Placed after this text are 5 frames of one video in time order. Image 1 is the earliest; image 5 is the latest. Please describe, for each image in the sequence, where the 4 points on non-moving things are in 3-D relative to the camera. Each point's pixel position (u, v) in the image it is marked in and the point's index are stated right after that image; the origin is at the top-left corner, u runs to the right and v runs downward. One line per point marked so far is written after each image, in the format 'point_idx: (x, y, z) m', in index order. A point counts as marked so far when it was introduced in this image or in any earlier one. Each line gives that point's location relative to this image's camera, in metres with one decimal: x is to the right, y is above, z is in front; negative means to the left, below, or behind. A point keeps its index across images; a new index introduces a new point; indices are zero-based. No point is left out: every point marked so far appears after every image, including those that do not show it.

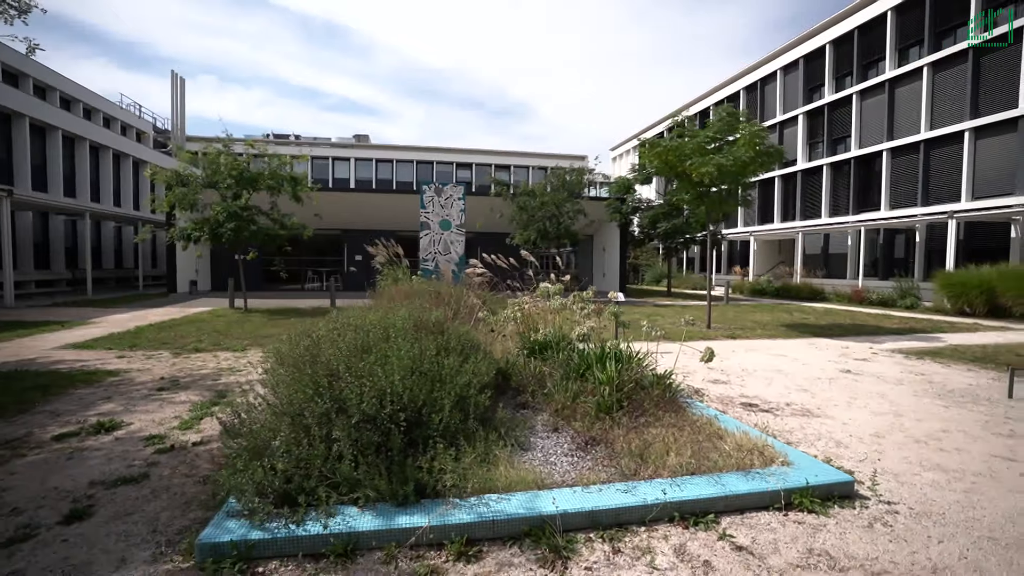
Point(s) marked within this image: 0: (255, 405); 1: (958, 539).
0: (-2.0, -0.9, +4.2) m
1: (+2.3, -1.3, +2.9) m
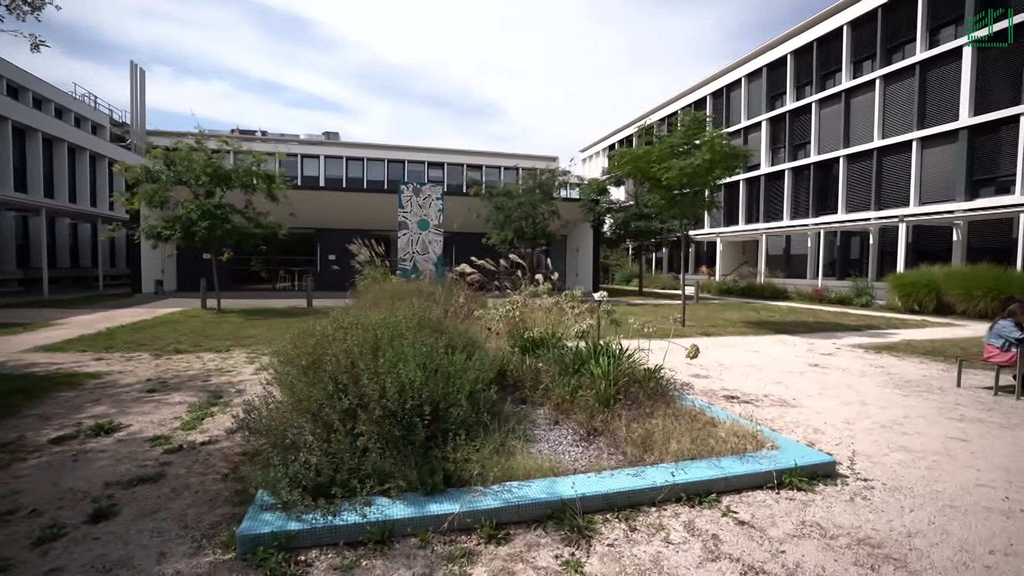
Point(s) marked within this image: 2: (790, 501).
0: (-1.9, -0.9, +4.3) m
1: (+2.4, -1.3, +3.2) m
2: (+1.7, -1.3, +3.3) m
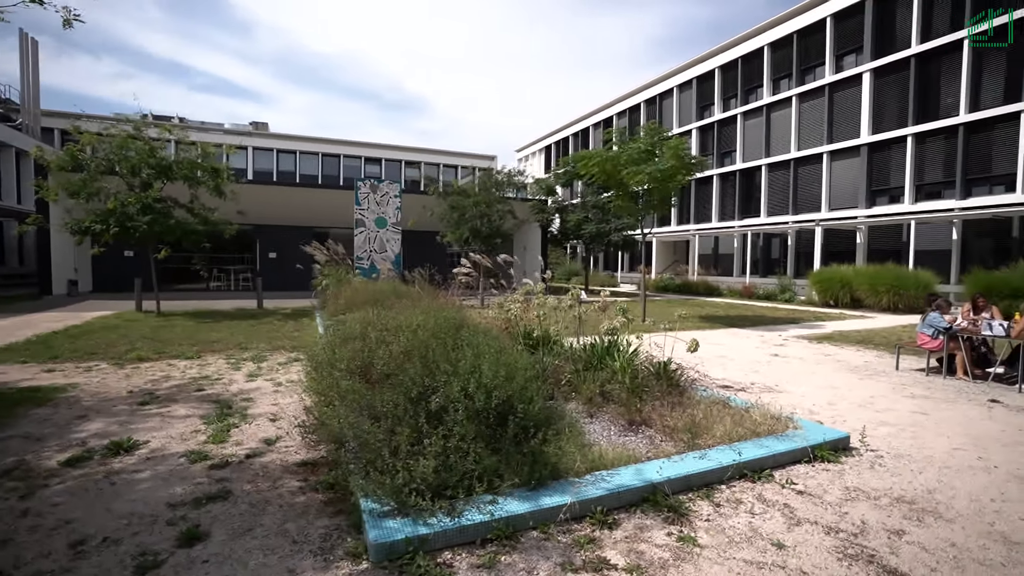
0: (-1.5, -1.0, +4.4) m
1: (+3.0, -1.3, +4.0) m
2: (+2.2, -1.3, +3.9) m
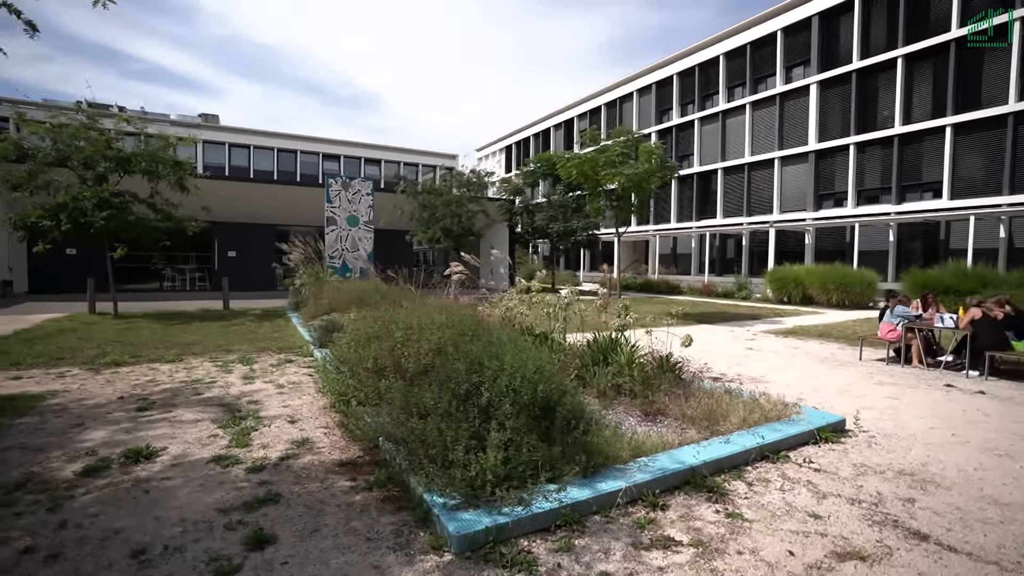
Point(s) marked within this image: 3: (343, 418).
0: (-1.2, -1.0, +4.4) m
1: (+3.3, -1.3, +4.5) m
2: (+2.5, -1.3, +4.4) m
3: (-1.6, -1.1, +4.9) m
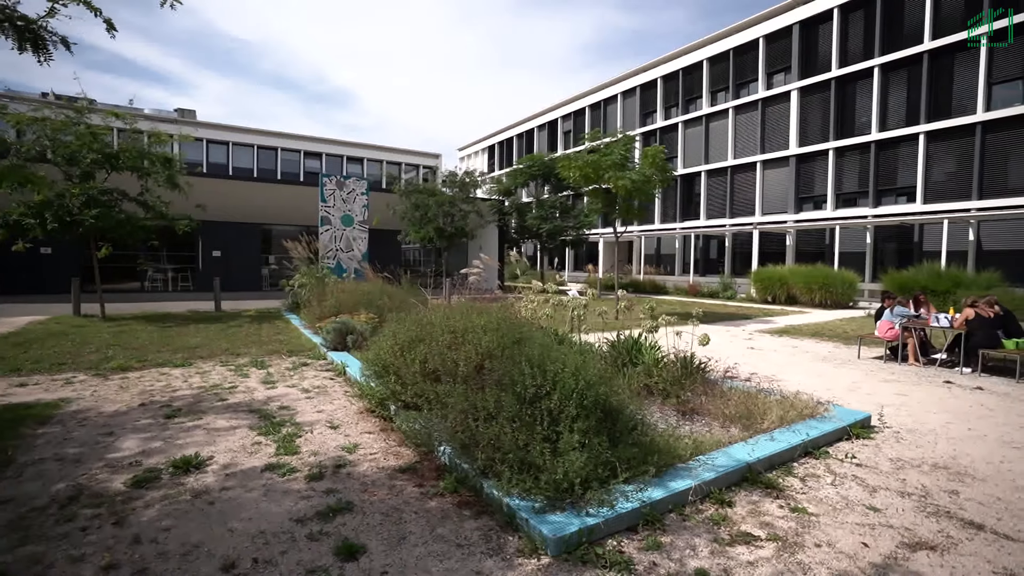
0: (-0.8, -1.0, +4.5) m
1: (+3.8, -1.3, +4.8) m
2: (+3.0, -1.3, +4.6) m
3: (-1.2, -1.2, +4.9) m
